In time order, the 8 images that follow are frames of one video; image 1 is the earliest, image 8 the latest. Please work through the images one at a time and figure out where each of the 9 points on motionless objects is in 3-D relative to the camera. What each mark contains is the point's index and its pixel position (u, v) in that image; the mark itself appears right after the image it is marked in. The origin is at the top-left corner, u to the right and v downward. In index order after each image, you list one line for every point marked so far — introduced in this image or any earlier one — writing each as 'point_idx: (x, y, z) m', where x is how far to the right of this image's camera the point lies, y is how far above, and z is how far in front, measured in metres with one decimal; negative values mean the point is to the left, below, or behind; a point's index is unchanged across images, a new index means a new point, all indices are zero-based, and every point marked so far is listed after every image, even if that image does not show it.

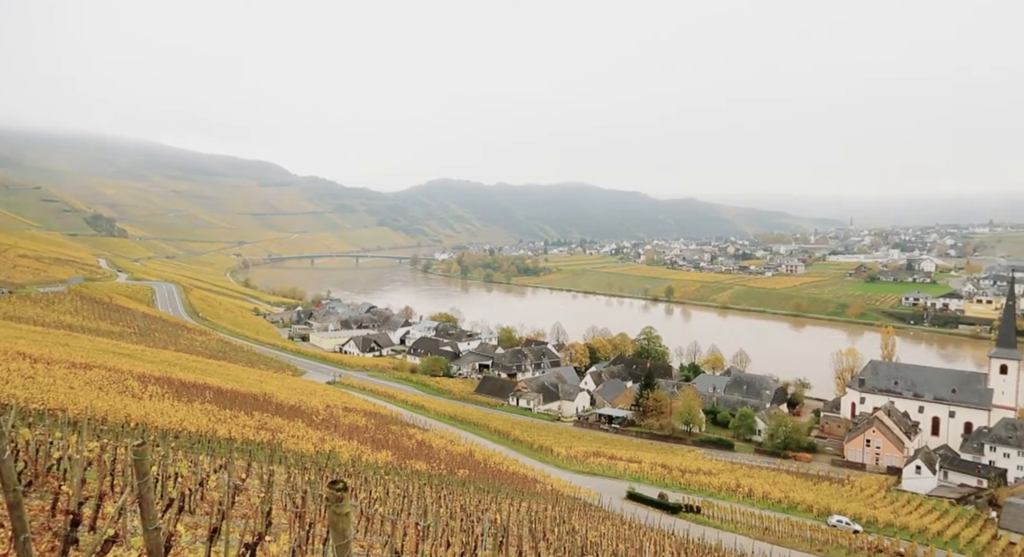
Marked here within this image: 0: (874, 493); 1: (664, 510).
0: (+8.5, -5.1, +17.7) m
1: (+3.0, -4.9, +14.9) m
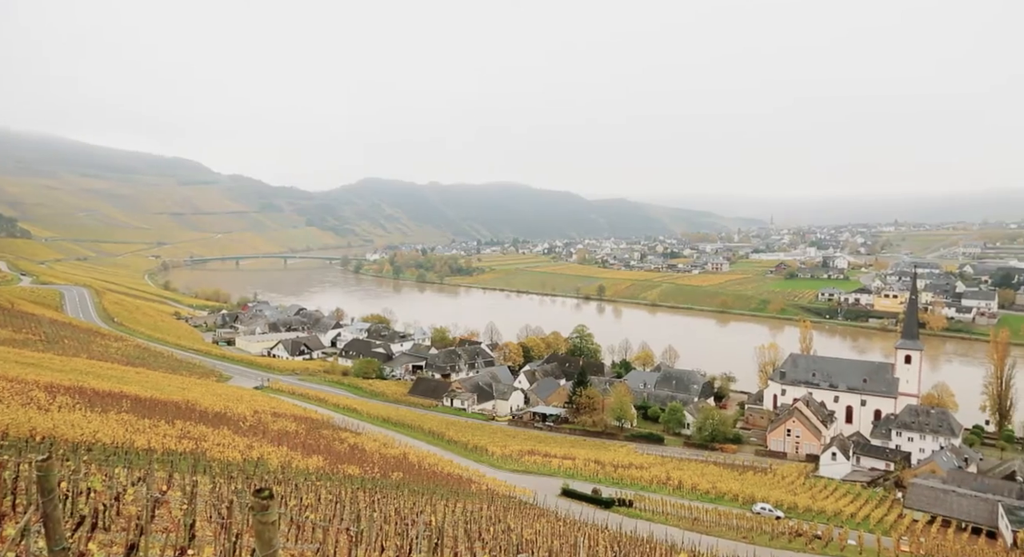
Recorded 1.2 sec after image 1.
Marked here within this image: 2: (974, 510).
0: (+7.0, -5.1, +19.5) m
1: (+1.7, -4.9, +16.3) m
2: (+10.0, -5.1, +16.8) m
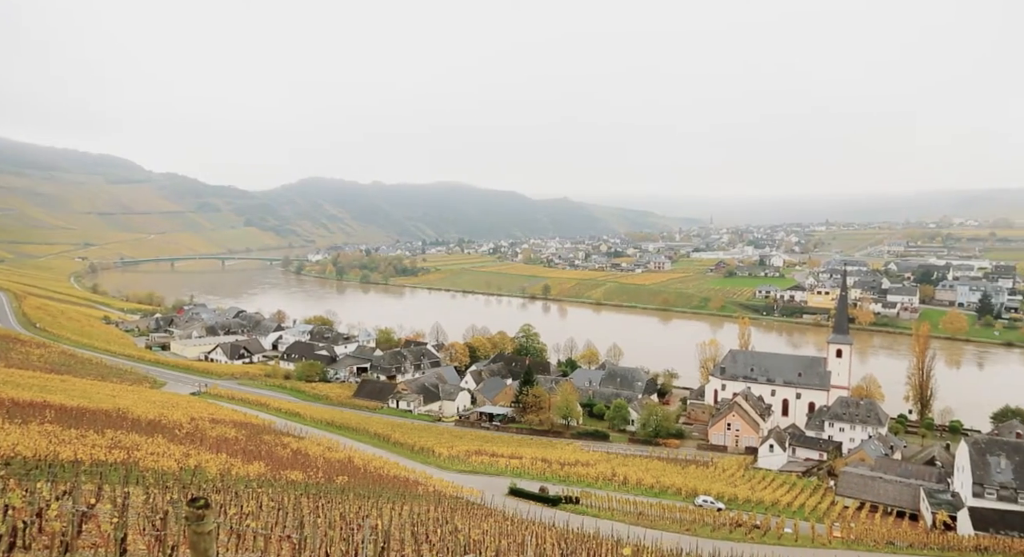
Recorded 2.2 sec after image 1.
0: (+5.7, -5.1, +20.7) m
1: (+0.7, -4.9, +17.1) m
2: (+8.9, -5.0, +18.2) m
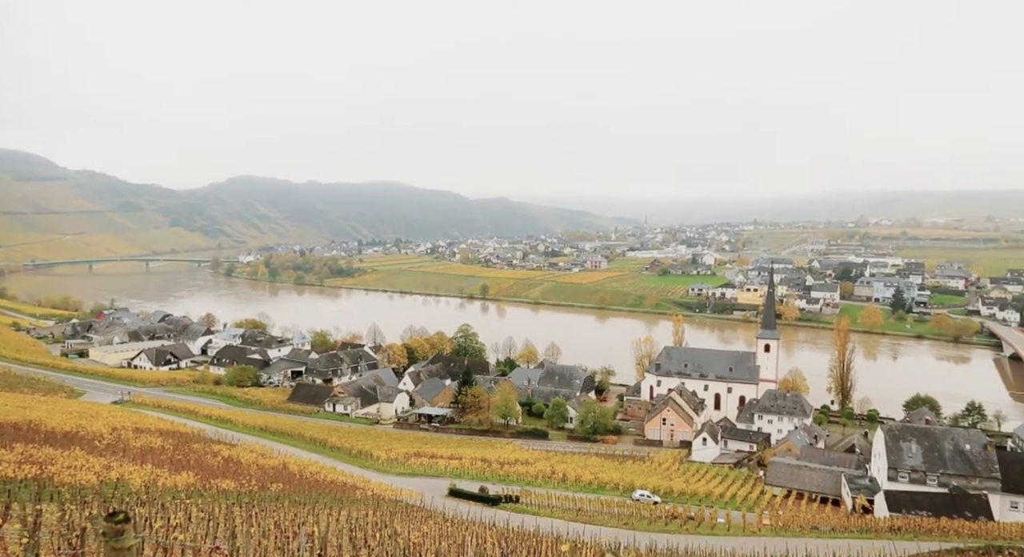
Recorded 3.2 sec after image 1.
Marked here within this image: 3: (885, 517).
0: (+4.2, -5.0, +21.6) m
1: (-0.6, -4.9, +17.6) m
2: (+7.5, -4.9, +19.4) m
3: (+7.9, -5.0, +16.8) m
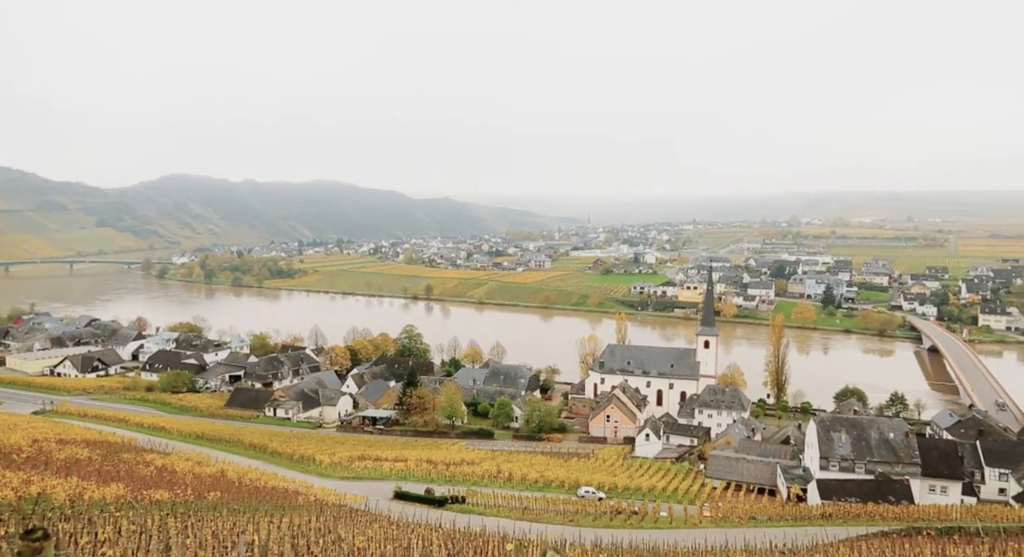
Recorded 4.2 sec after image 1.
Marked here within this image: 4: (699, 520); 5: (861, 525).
0: (+2.7, -5.0, +22.2) m
1: (-1.8, -5.0, +17.9) m
2: (+6.2, -4.9, +20.2) m
3: (+6.7, -4.9, +17.7) m
4: (+4.0, -5.1, +17.1) m
5: (+7.2, -5.0, +16.5) m
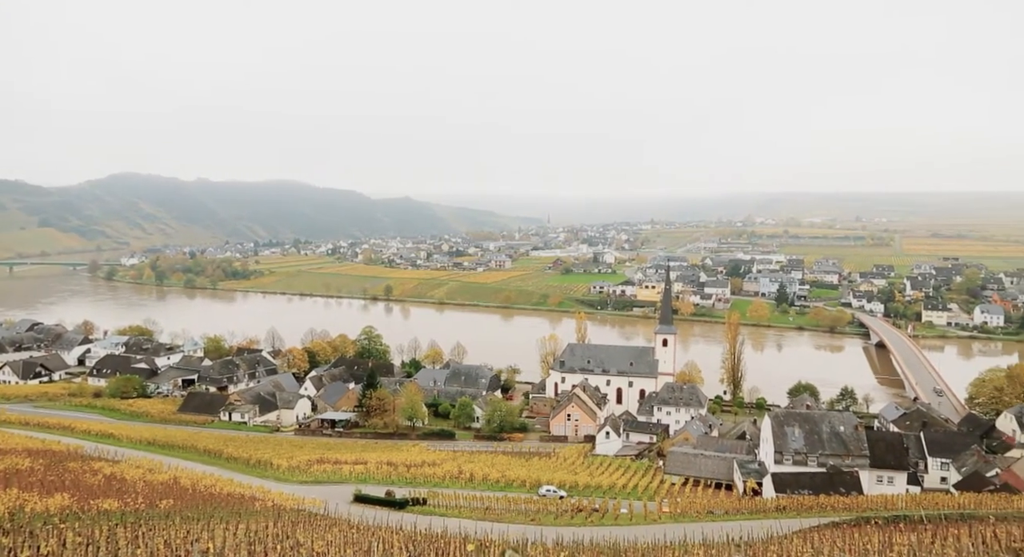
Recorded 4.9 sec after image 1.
0: (+1.6, -5.0, +22.5) m
1: (-2.6, -5.0, +18.0) m
2: (+5.2, -4.9, +20.7) m
3: (+5.9, -4.9, +18.2) m
4: (+3.1, -5.1, +17.4) m
5: (+6.4, -5.0, +17.0) m
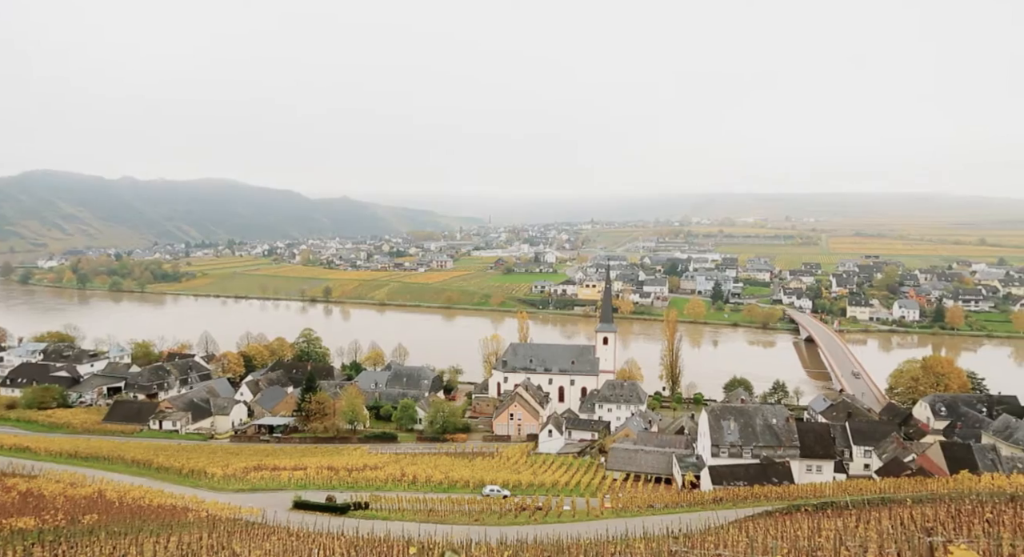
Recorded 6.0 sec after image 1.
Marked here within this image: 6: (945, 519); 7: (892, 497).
0: (0.0, -5.0, +22.7) m
1: (-3.9, -5.0, +18.0) m
2: (+3.8, -4.8, +21.2) m
3: (+4.6, -4.9, +18.8) m
4: (+1.9, -5.1, +17.8) m
5: (+5.2, -5.0, +17.6) m
6: (+6.9, -3.8, +12.9) m
7: (+7.8, -4.5, +16.5) m
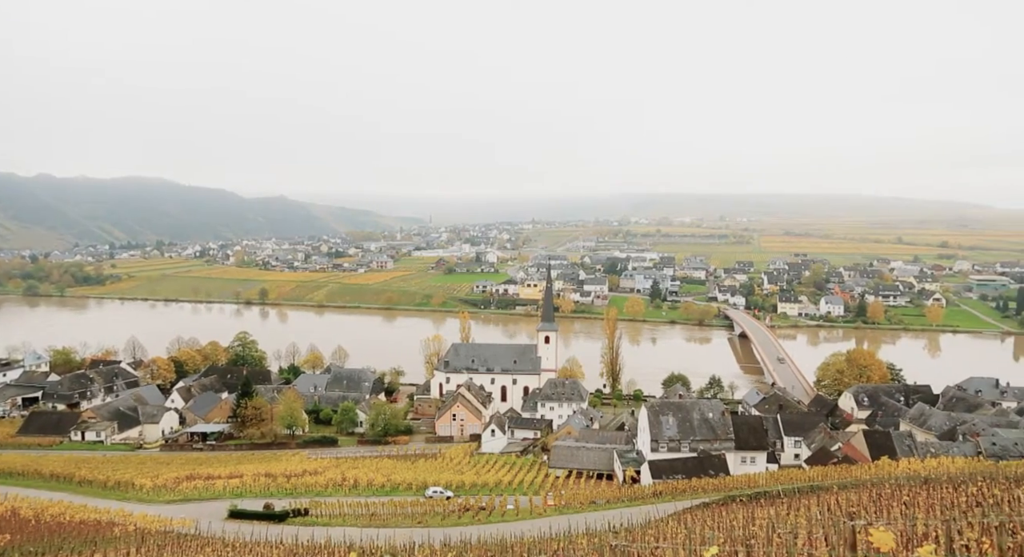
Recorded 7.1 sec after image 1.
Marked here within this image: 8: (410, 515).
0: (-1.6, -5.0, +22.9) m
1: (-5.2, -5.0, +17.8) m
2: (+2.3, -4.8, +21.6) m
3: (+3.3, -4.8, +19.2) m
4: (+0.7, -5.1, +18.1) m
5: (+3.9, -4.9, +18.1) m
6: (+6.0, -3.8, +13.5) m
7: (+6.6, -4.4, +17.2) m
8: (-2.3, -5.0, +17.9) m
